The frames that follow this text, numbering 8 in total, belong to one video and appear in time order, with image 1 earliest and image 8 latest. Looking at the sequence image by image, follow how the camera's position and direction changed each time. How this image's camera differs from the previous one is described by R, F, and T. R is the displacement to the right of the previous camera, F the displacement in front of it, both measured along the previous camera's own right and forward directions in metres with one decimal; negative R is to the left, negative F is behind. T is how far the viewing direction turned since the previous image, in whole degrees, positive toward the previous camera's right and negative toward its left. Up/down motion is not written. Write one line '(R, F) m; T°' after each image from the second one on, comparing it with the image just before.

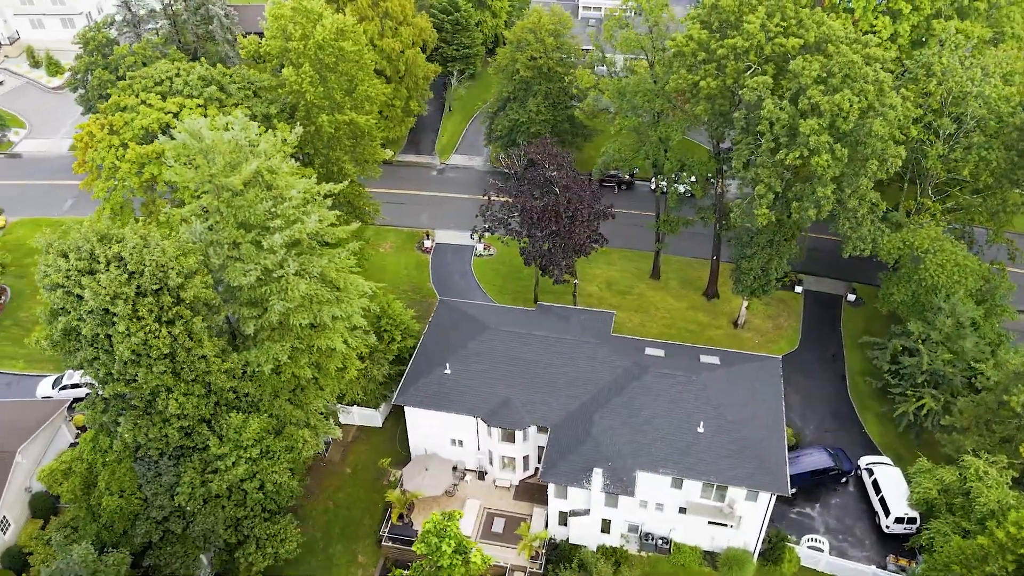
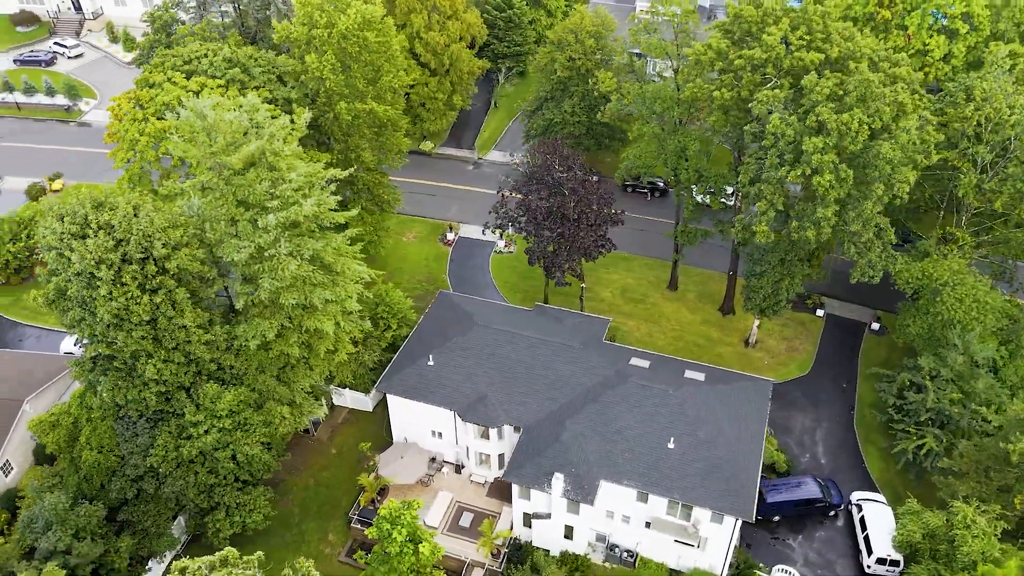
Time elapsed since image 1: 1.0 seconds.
(+3.4, +0.2) m; -5°
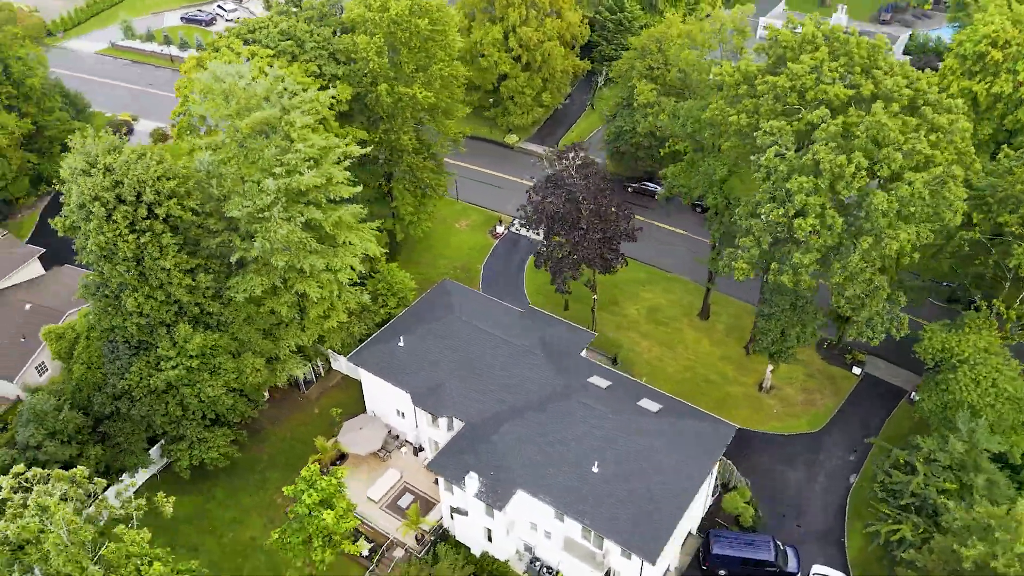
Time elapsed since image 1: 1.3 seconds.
(+7.4, +0.6) m; -11°
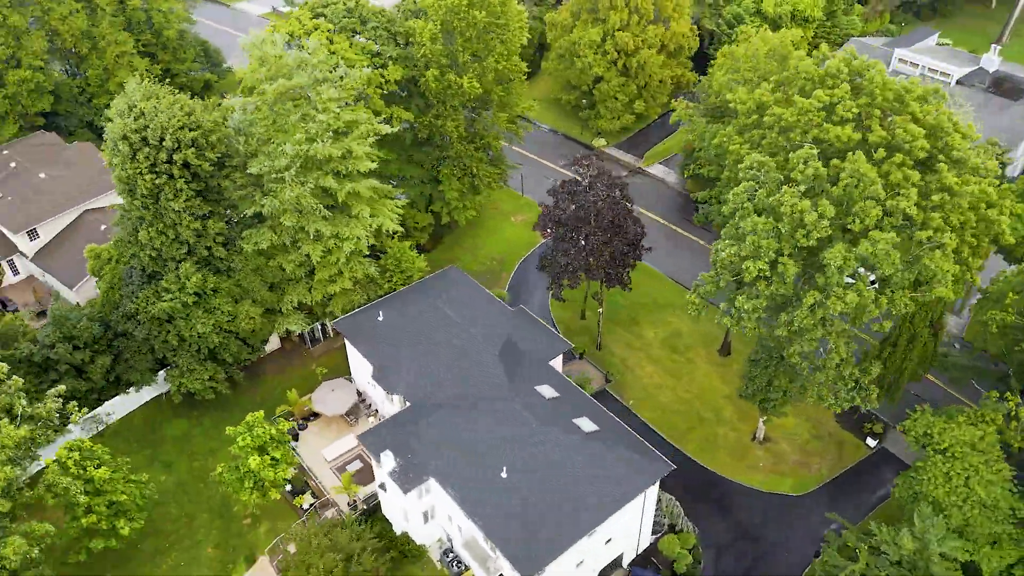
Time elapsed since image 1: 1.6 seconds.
(+7.8, +0.7) m; -11°
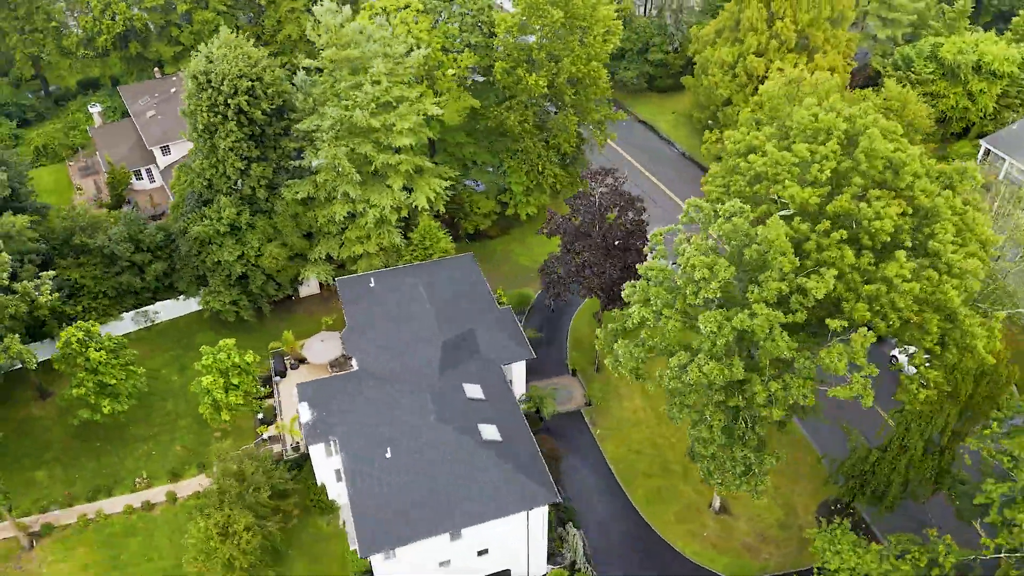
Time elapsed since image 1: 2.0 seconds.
(+10.1, +1.4) m; -15°
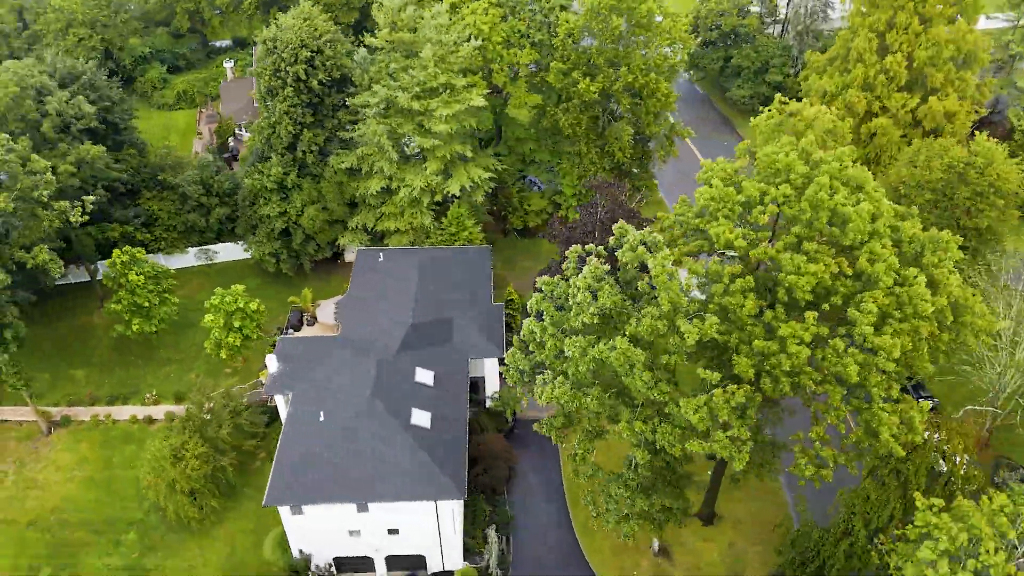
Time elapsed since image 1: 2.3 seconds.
(+7.7, +0.8) m; -12°
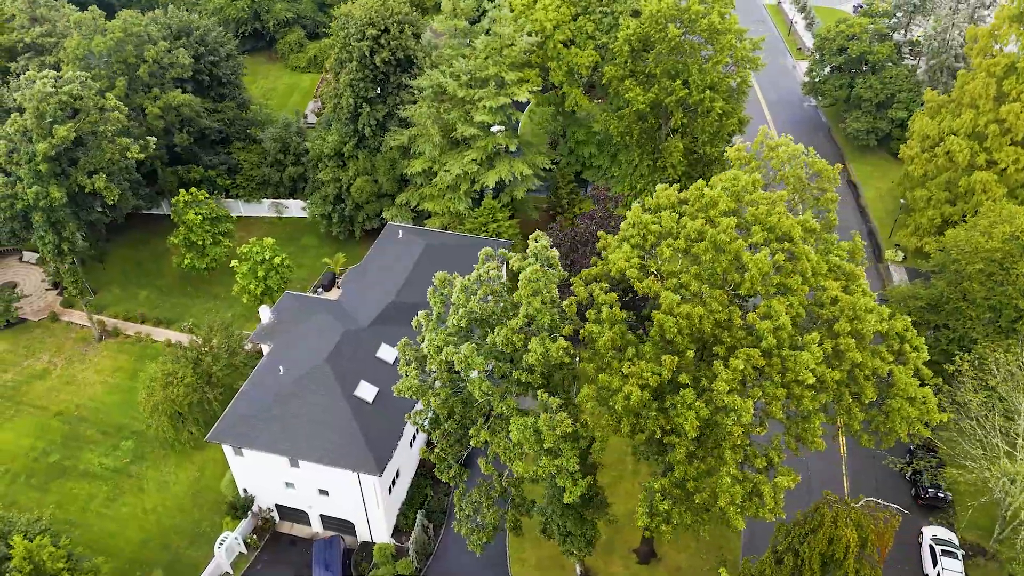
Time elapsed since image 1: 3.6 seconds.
(+7.5, +0.8) m; -11°
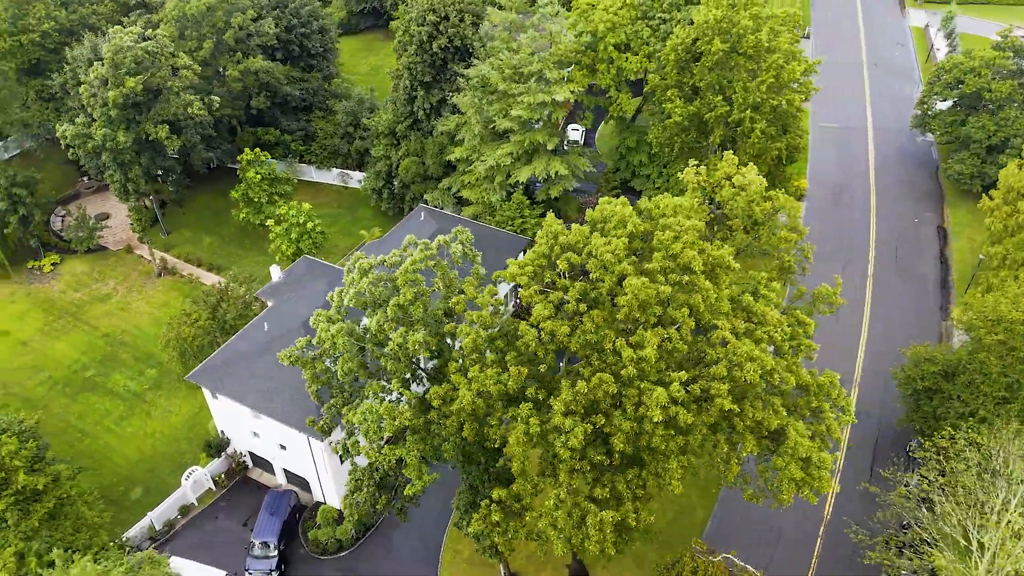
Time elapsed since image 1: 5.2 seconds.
(+6.5, +0.5) m; -10°
